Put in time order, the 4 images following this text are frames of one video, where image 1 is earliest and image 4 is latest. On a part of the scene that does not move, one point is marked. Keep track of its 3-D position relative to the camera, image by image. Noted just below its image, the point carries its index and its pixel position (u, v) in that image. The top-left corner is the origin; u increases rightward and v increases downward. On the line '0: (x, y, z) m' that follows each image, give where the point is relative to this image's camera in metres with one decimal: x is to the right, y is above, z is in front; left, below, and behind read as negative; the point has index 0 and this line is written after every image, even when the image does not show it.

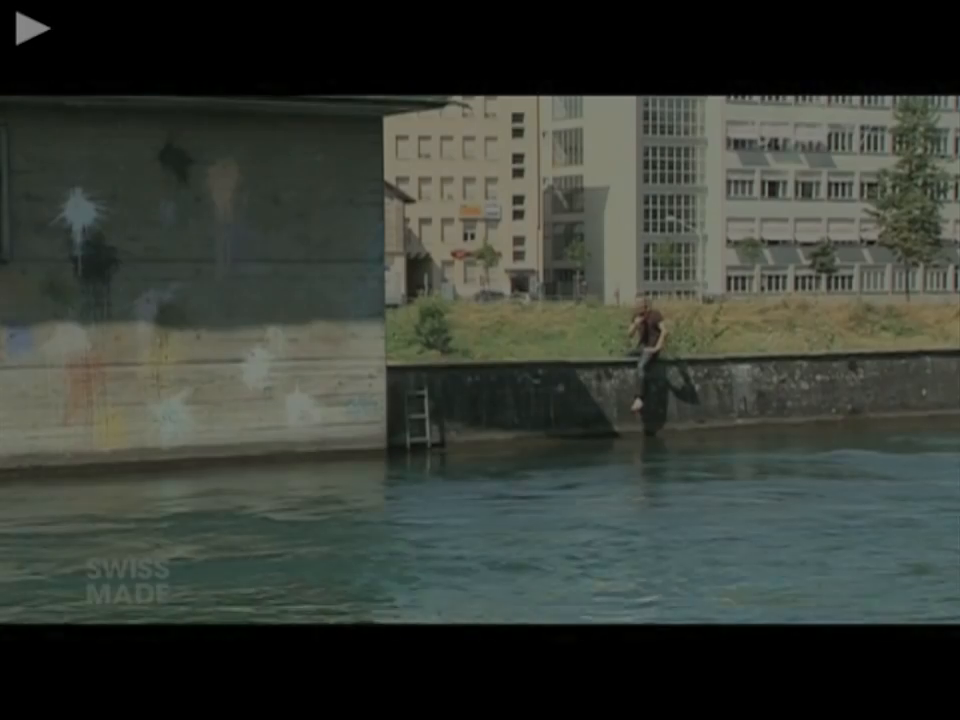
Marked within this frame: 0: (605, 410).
0: (+1.2, -0.5, +14.8) m
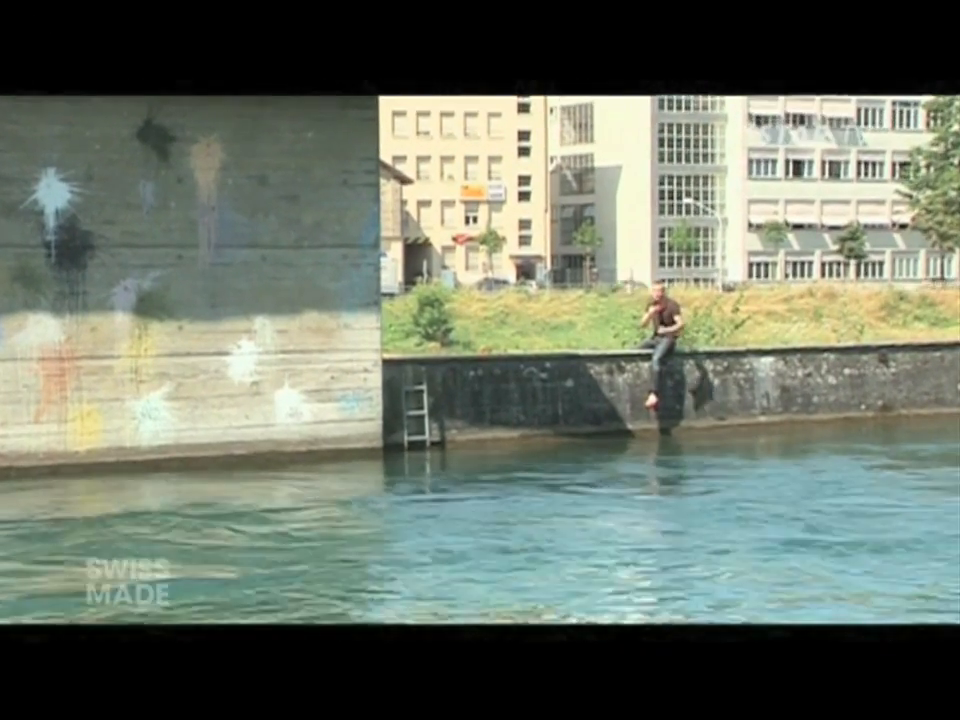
0: (+1.2, -0.4, +13.9) m
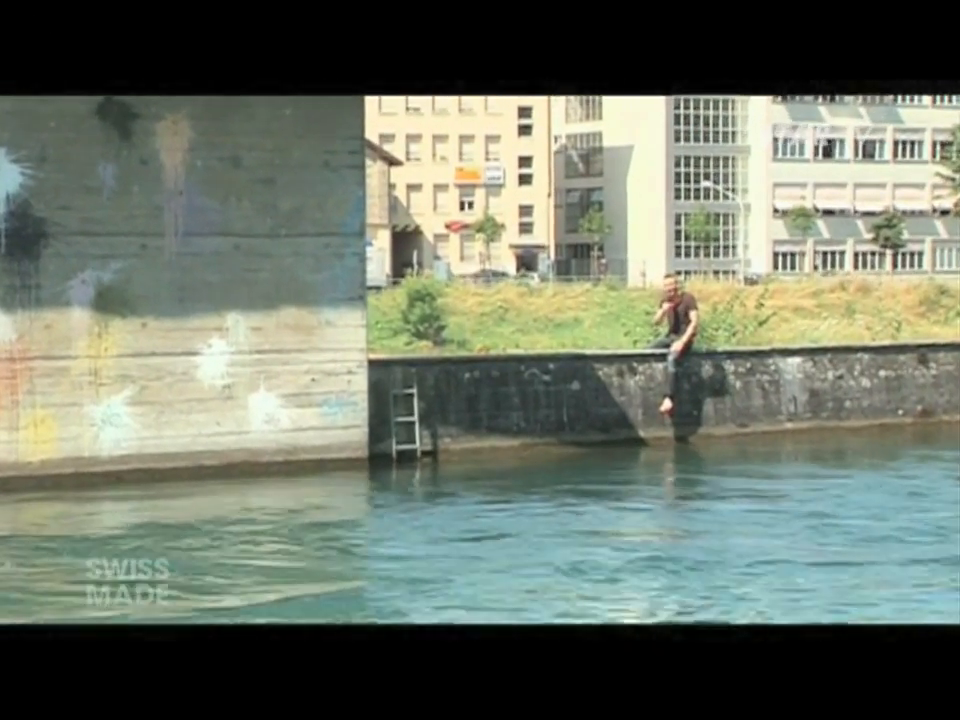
0: (+1.2, -0.4, +12.6) m
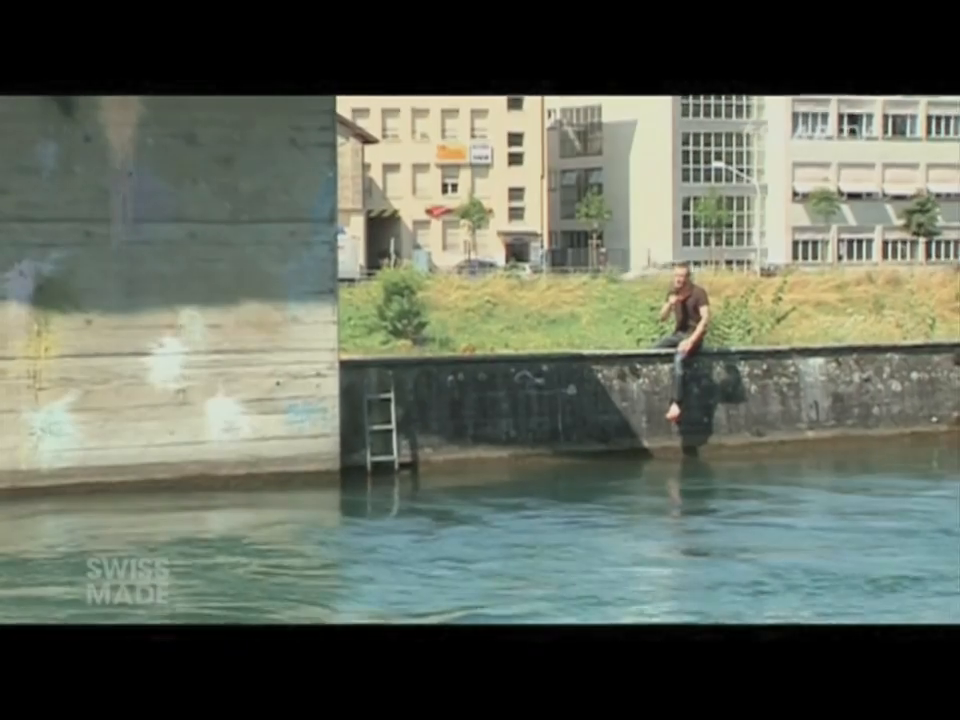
0: (+1.1, -0.4, +11.4) m
